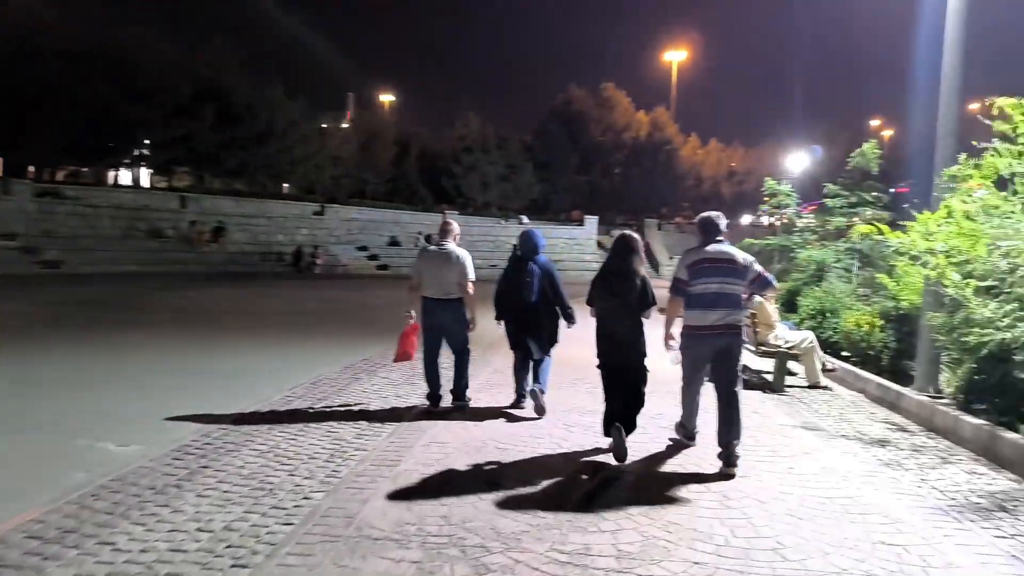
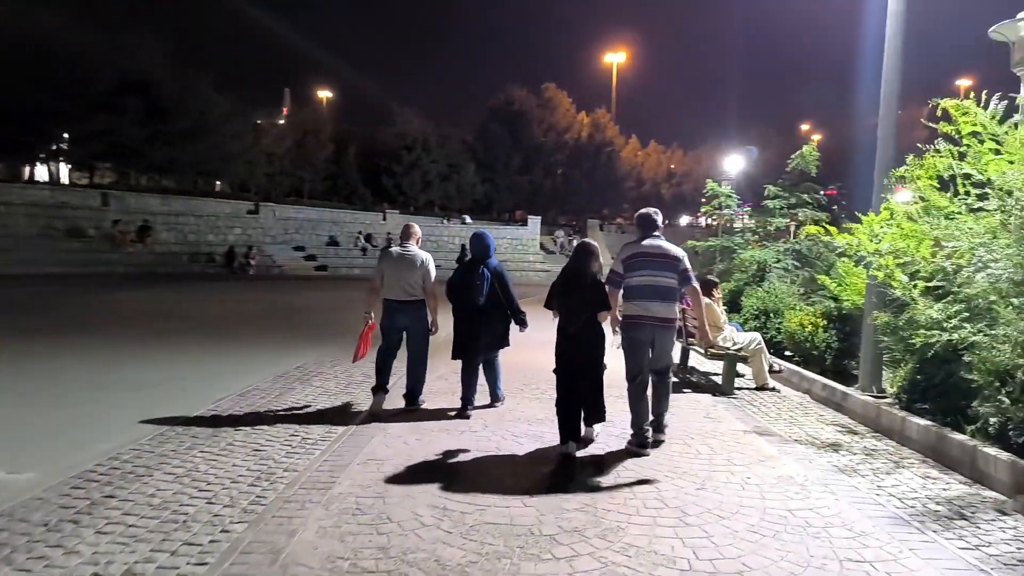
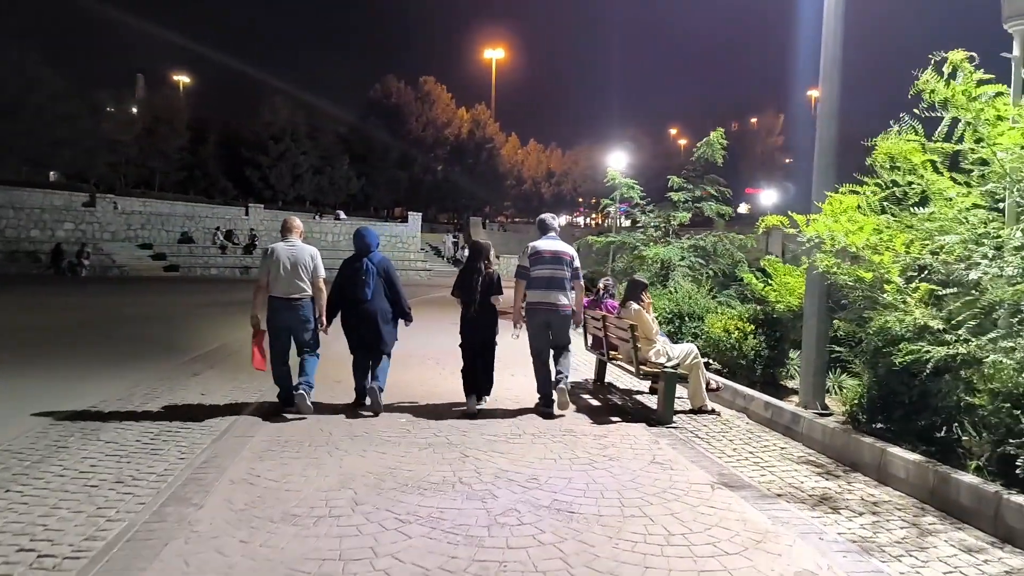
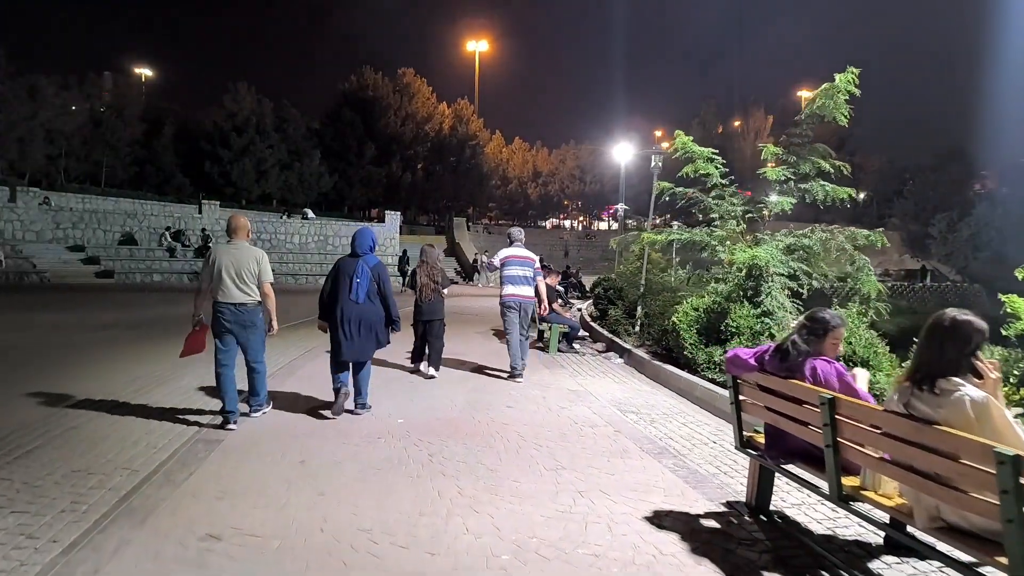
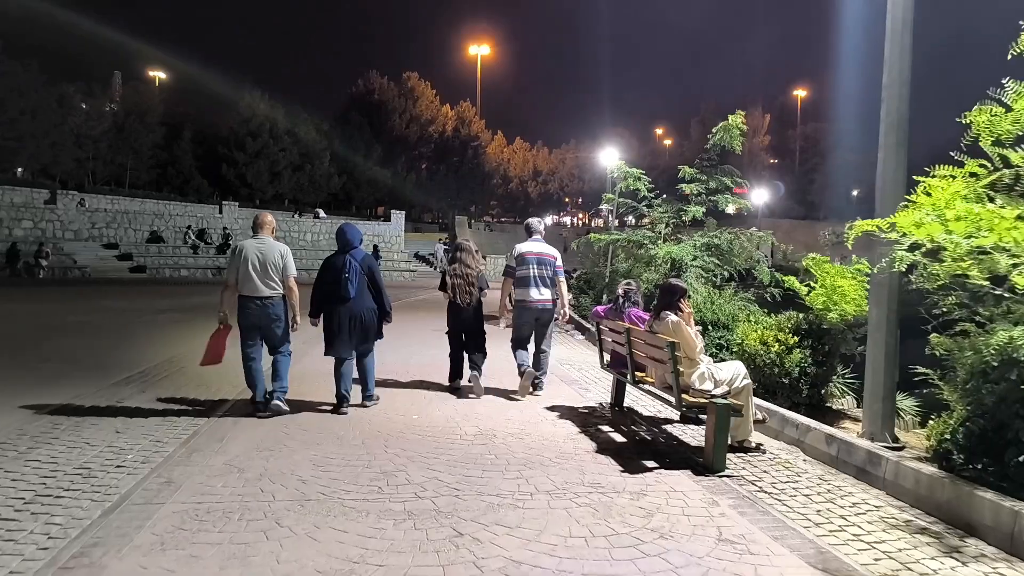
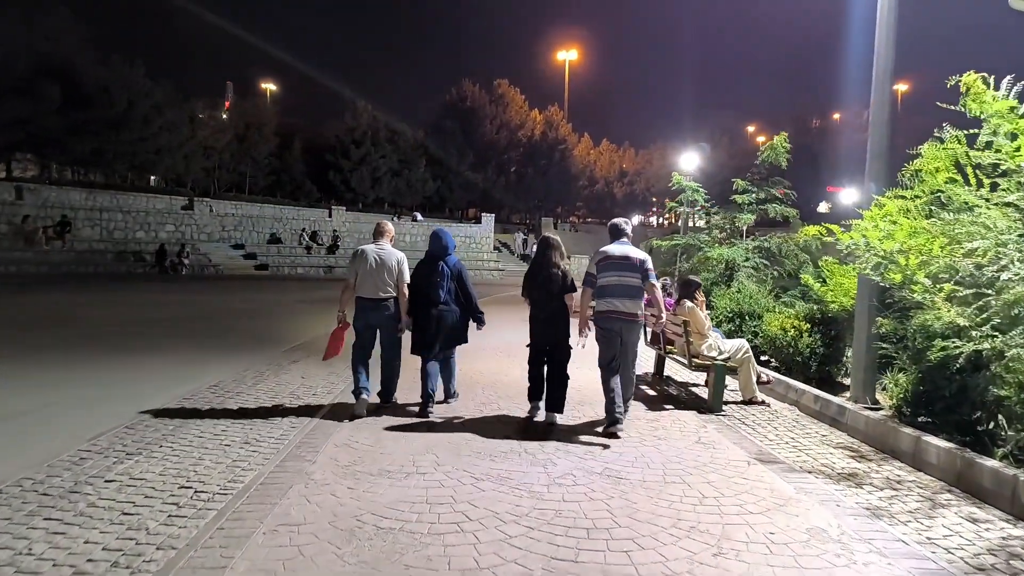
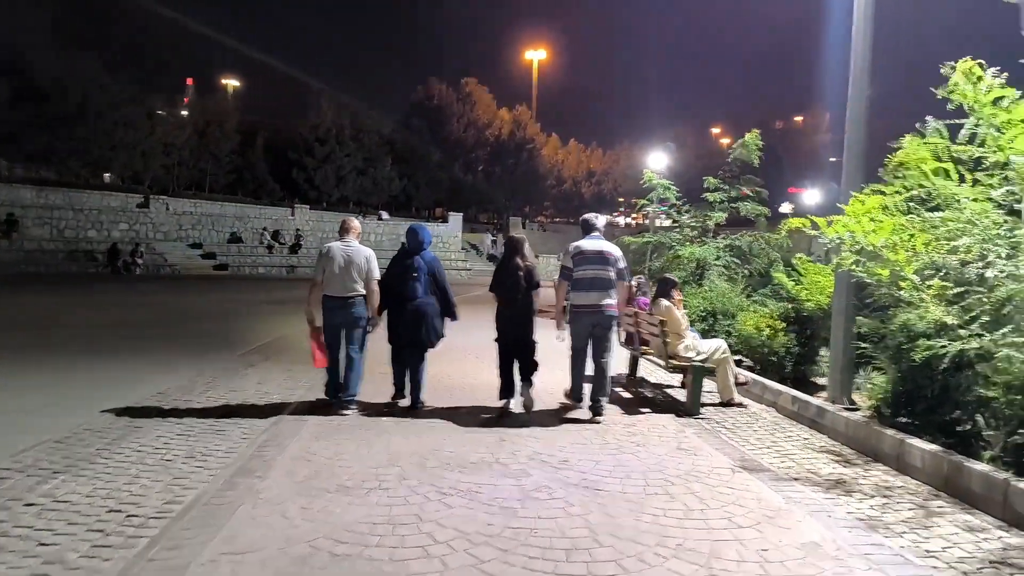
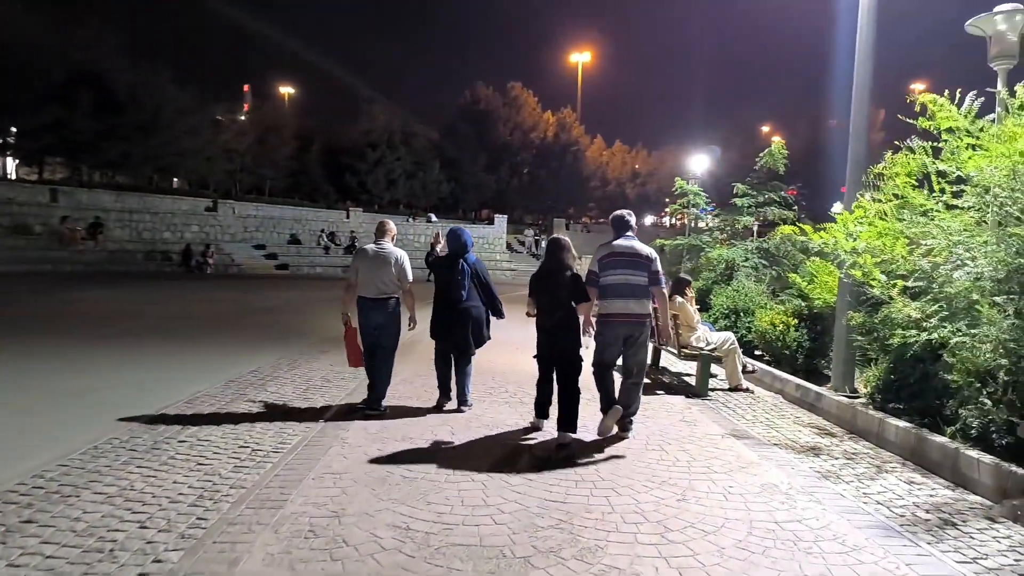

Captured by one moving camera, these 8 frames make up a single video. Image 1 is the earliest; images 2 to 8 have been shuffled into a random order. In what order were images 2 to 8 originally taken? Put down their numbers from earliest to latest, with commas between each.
2, 8, 6, 7, 3, 5, 4
